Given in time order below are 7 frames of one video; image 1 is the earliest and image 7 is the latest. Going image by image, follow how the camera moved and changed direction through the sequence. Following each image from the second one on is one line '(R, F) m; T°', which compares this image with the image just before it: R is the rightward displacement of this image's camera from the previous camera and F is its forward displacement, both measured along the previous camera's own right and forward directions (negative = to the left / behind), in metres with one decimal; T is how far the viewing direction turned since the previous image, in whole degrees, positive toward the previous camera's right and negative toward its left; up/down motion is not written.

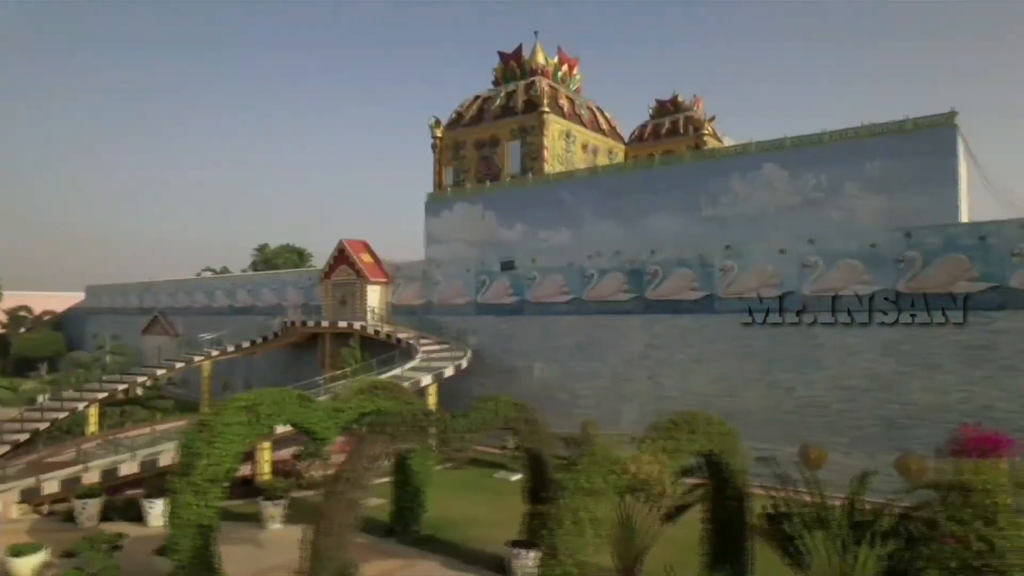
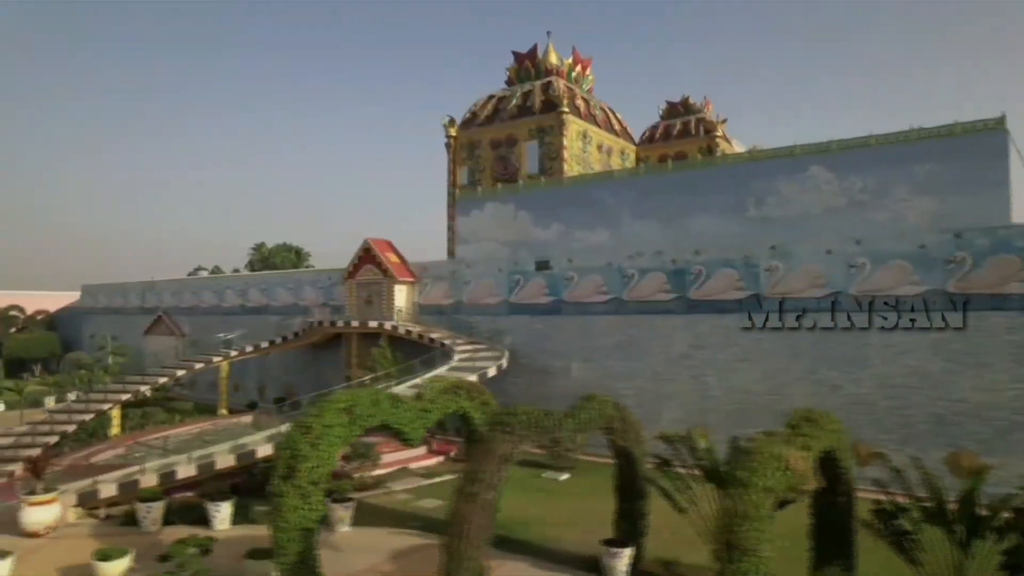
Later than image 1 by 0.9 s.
(-1.8, 0.0) m; +2°
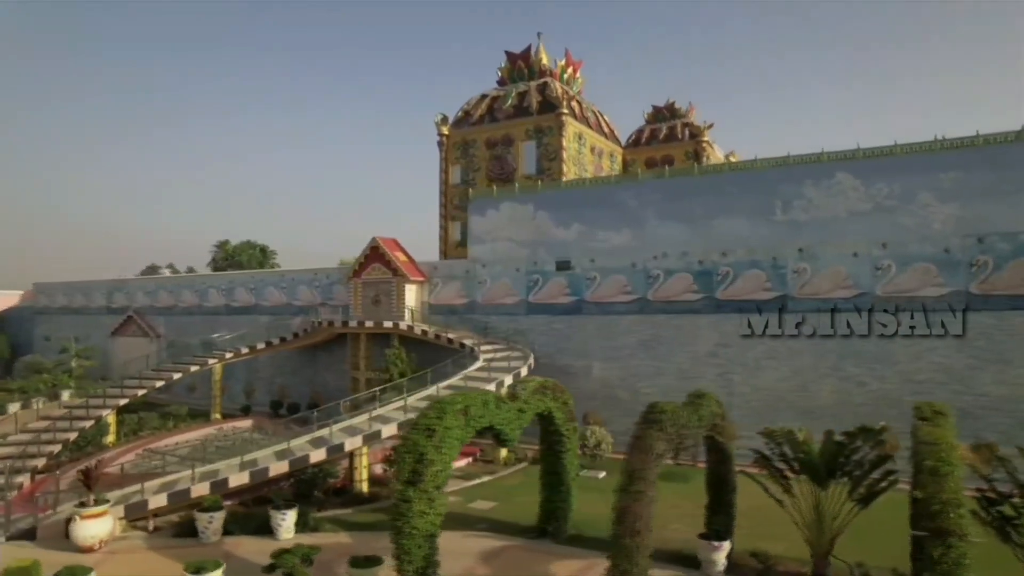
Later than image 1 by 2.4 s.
(-2.6, +0.1) m; +5°
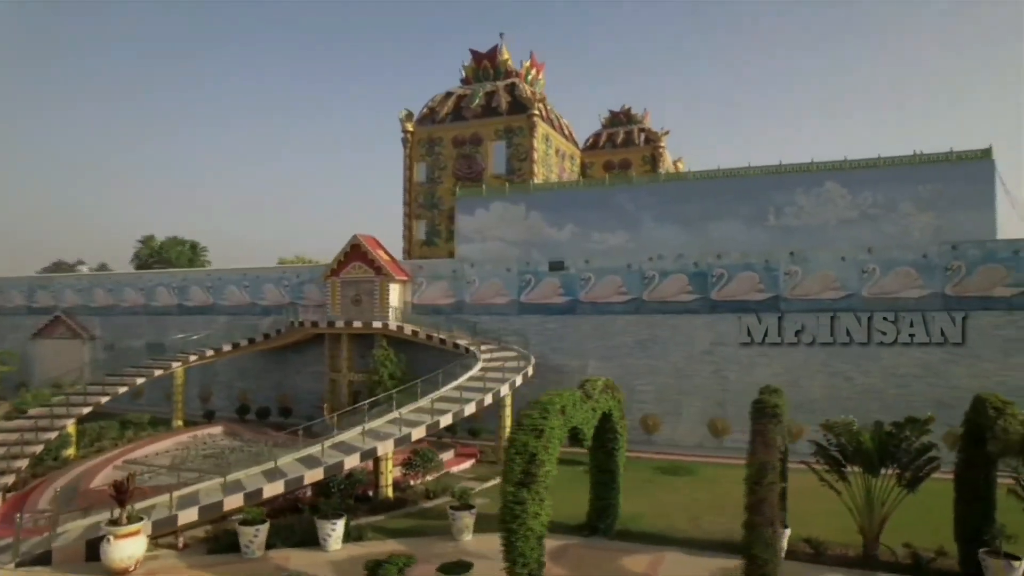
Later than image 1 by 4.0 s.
(-2.7, +0.2) m; +8°
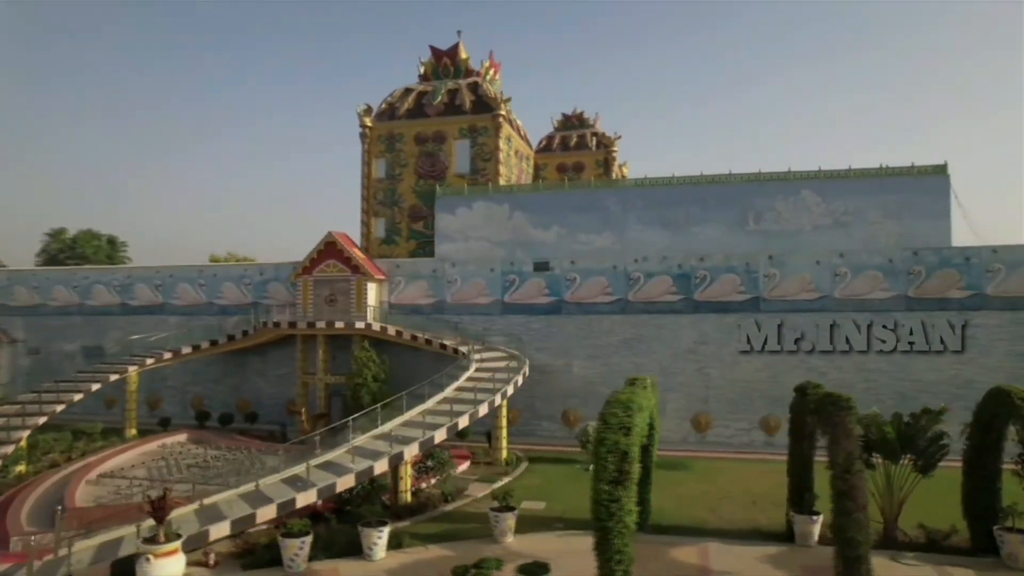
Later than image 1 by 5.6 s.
(-2.5, +0.2) m; +8°
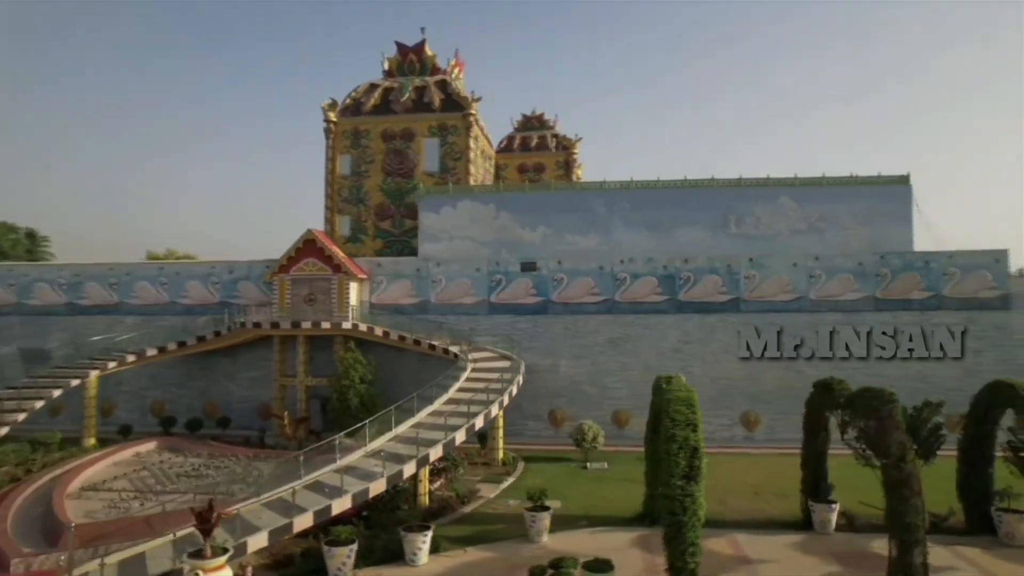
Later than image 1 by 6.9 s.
(-2.1, +0.1) m; +7°
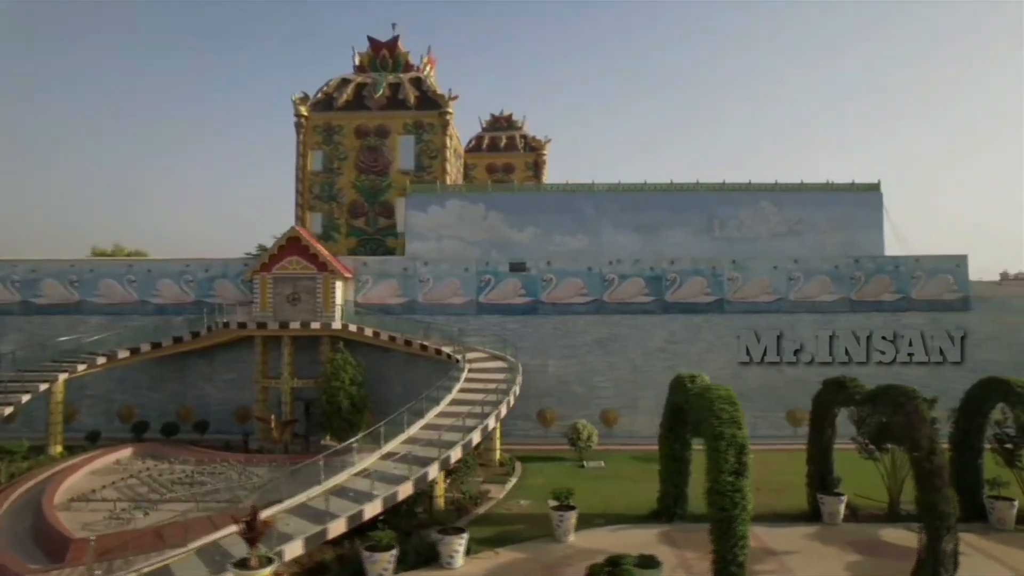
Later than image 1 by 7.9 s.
(-1.7, +0.1) m; +6°
